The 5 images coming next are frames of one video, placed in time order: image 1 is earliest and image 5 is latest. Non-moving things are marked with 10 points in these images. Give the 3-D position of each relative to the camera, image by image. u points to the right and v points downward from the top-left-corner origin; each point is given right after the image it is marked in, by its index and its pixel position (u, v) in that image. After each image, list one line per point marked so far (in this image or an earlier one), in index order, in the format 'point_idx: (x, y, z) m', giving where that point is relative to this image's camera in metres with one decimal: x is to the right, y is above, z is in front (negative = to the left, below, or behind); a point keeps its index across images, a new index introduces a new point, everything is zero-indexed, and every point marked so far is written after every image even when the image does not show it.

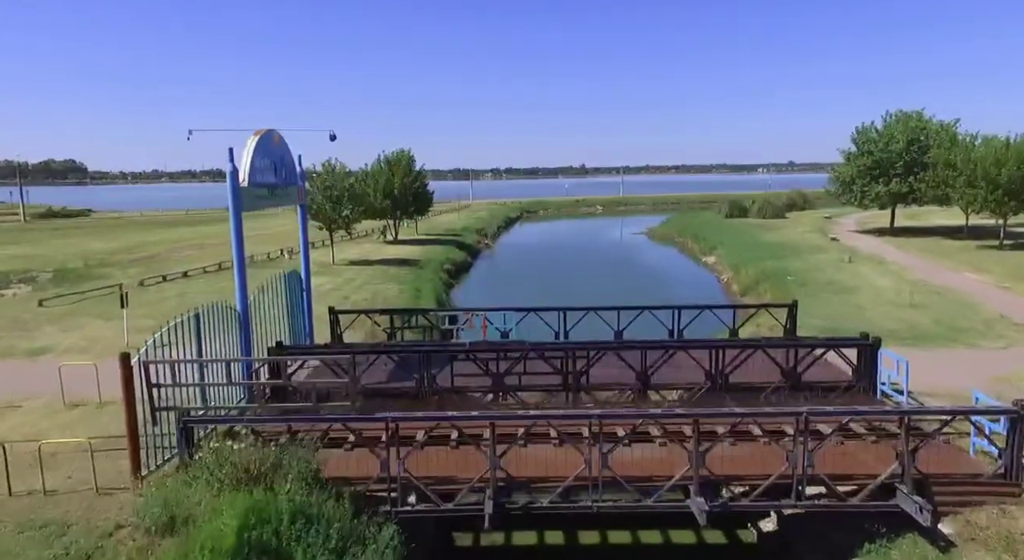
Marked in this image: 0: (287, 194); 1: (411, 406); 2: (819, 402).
0: (-5.3, +2.0, +17.6) m
1: (-2.0, -2.4, +14.4) m
2: (+5.7, -2.2, +13.9) m
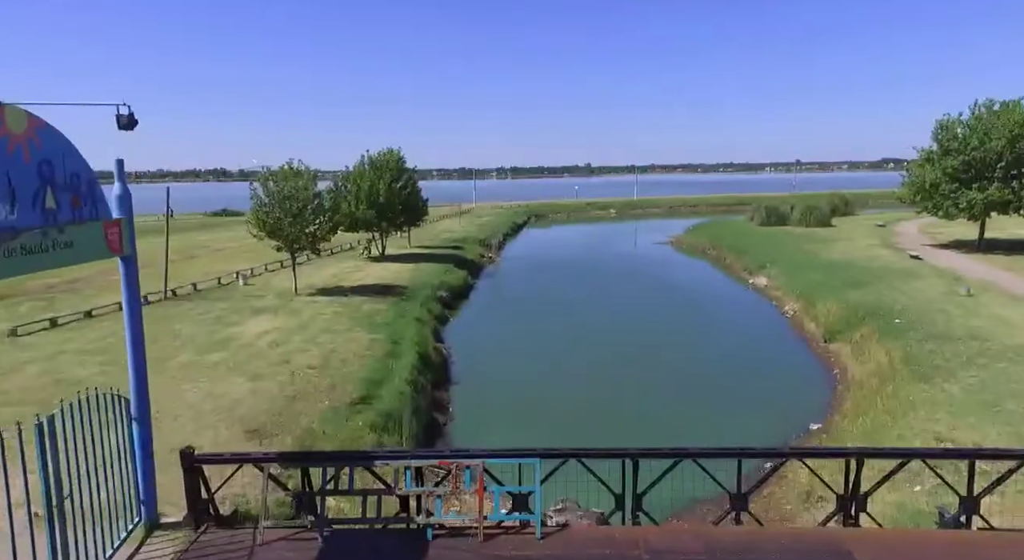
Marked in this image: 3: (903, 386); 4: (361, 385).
0: (-5.0, +0.5, +8.5) m
1: (-1.7, -4.0, +5.2) m
2: (+5.9, -3.8, +4.7) m
3: (+10.1, -2.7, +19.2) m
4: (-3.9, -2.7, +19.4) m
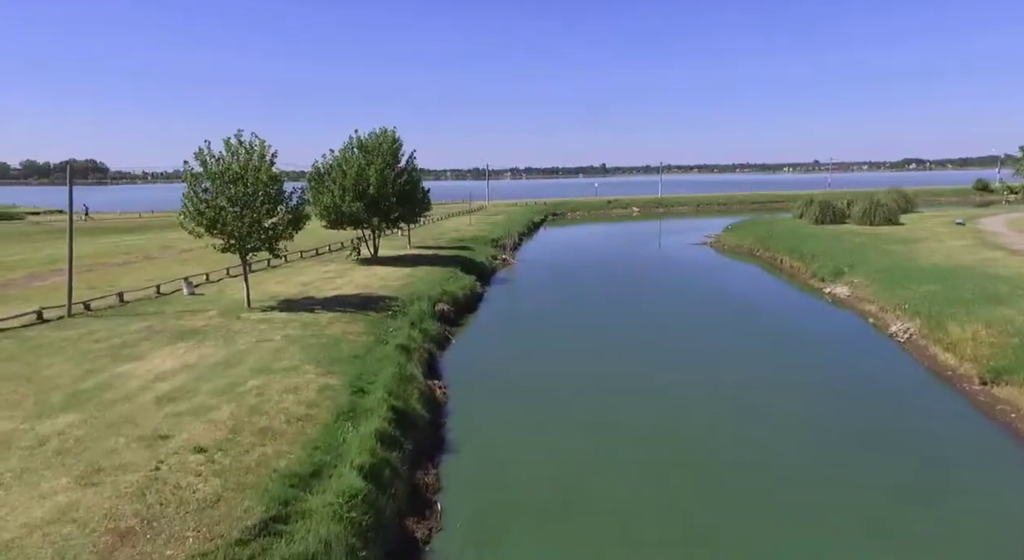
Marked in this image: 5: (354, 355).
0: (-4.7, +0.2, 0.0) m
1: (-1.5, -4.3, -3.3) m
2: (+6.1, -4.1, -4.0) m
3: (+10.5, -3.1, +10.5) m
4: (-3.5, -3.0, +11.0) m
5: (-4.1, -1.9, +19.7) m
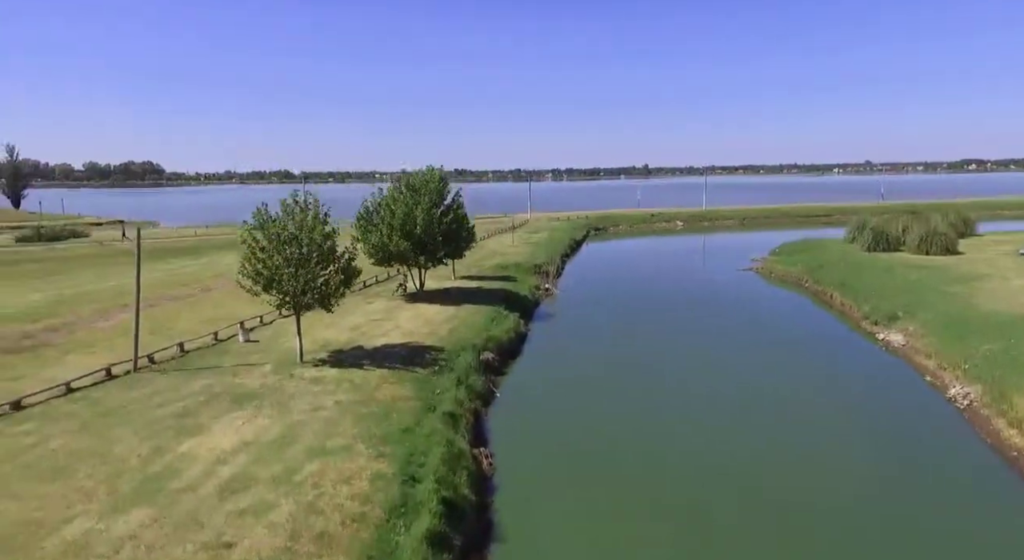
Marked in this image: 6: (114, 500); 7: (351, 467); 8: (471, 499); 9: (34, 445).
0: (-4.6, -1.9, +0.7) m
1: (-1.6, -6.4, -2.8) m
2: (+5.9, -6.2, -3.9) m
3: (+11.2, -5.2, +10.3) m
4: (-2.8, -5.1, +11.5) m
5: (-2.9, -4.0, +20.3) m
6: (-8.1, -4.5, +15.2) m
7: (-3.6, -4.3, +17.2) m
8: (-0.9, -5.1, +17.7) m
9: (-11.9, -4.1, +18.6) m
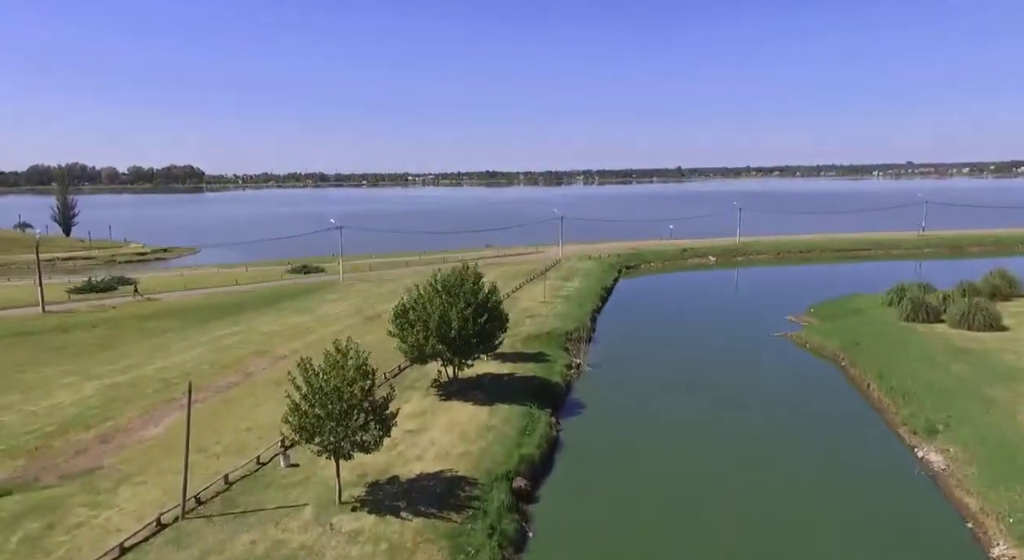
0: (-4.6, -7.5, +1.6) m
1: (-1.8, -12.0, -2.0) m
2: (+5.7, -11.8, -3.4) m
3: (+11.5, -10.8, +10.5) m
4: (-2.3, -10.6, +12.4) m
5: (-2.1, -9.5, +21.1) m
6: (-7.4, -10.0, +16.3) m
7: (-2.9, -9.8, +18.1) m
8: (-0.2, -10.7, +18.4) m
9: (-11.1, -9.6, +19.9) m
